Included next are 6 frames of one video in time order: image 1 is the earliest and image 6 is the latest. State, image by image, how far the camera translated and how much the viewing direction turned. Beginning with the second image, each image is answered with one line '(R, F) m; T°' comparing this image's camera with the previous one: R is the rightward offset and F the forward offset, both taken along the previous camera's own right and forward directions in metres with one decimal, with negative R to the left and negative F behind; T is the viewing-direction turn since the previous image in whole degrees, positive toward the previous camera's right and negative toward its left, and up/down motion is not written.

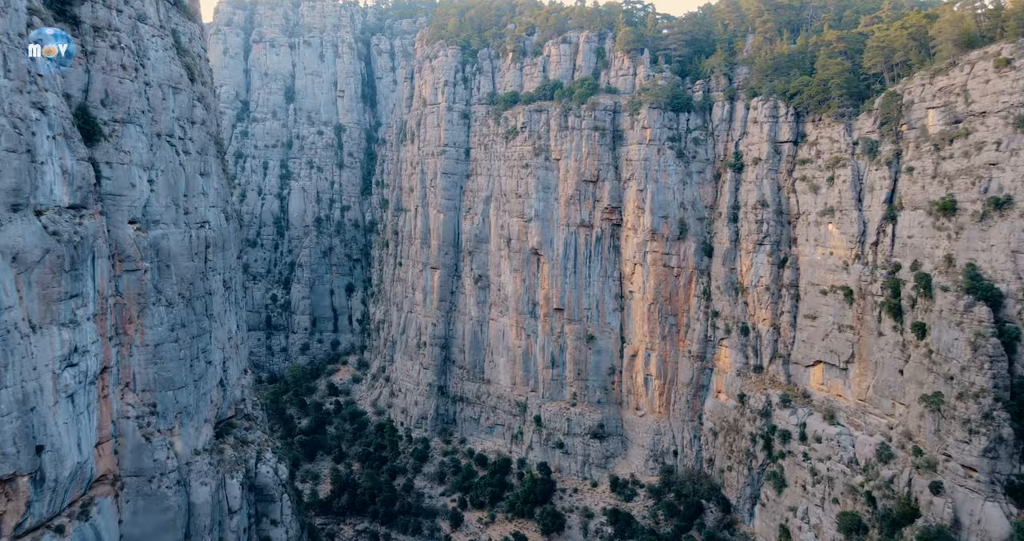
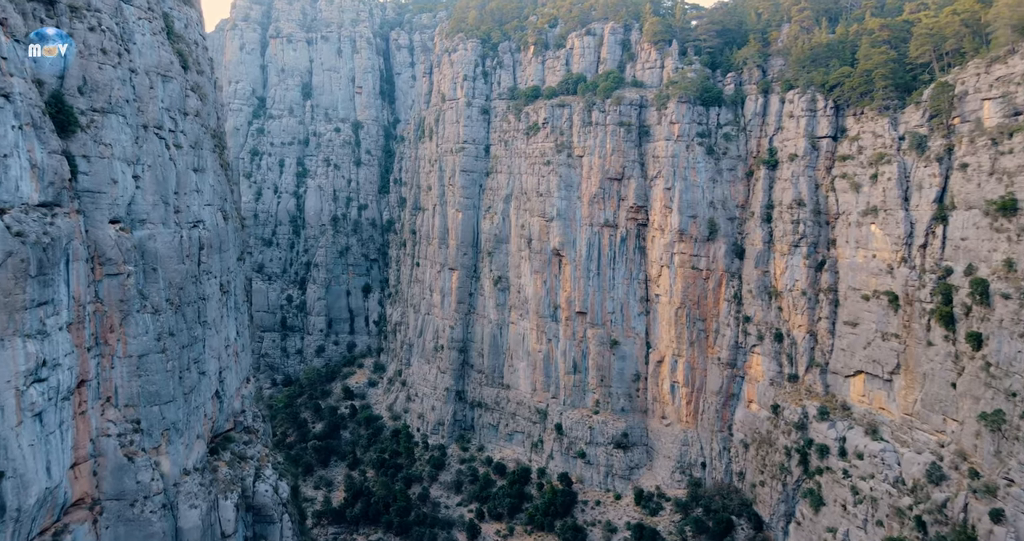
(+0.1, +1.6) m; -2°
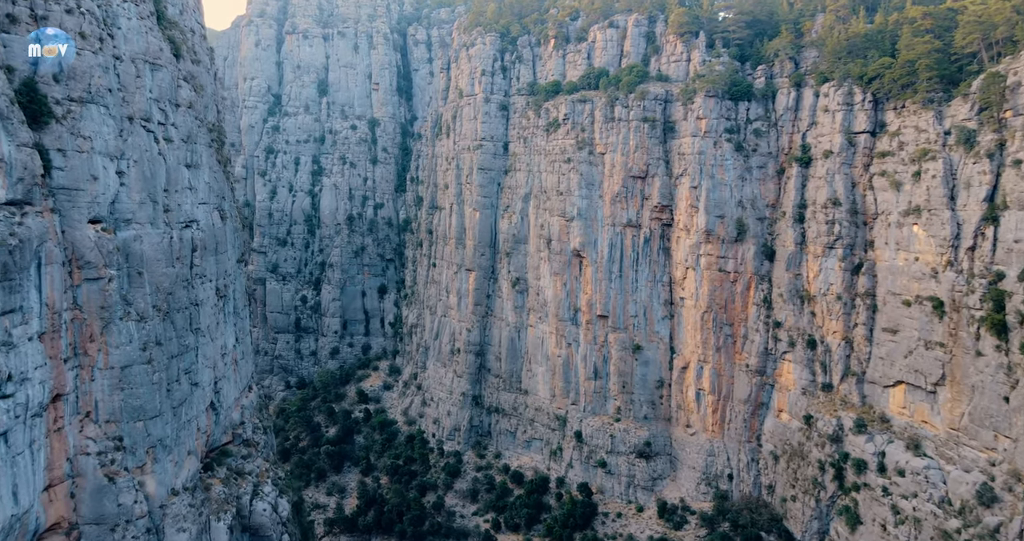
(+0.1, +1.4) m; -2°
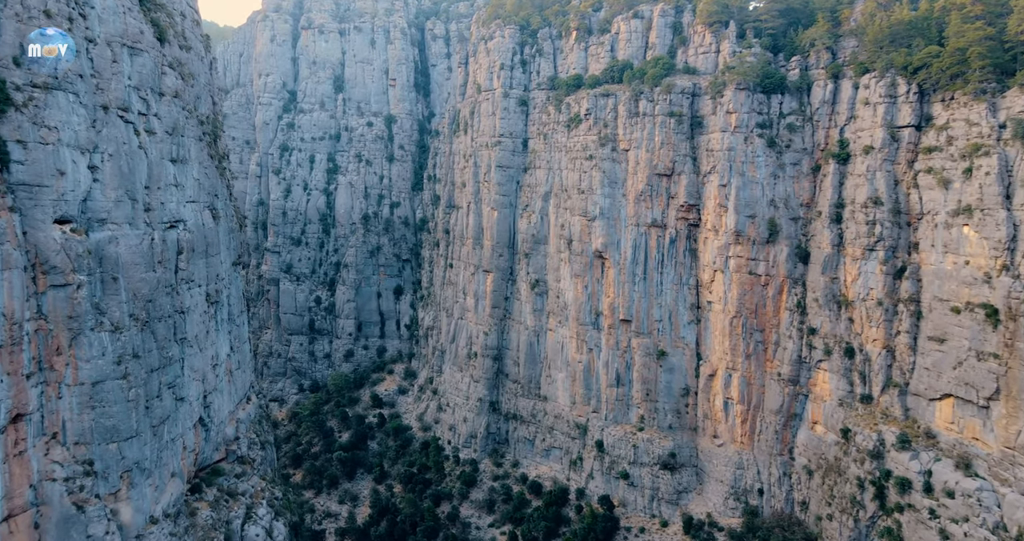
(+0.1, +1.5) m; -2°
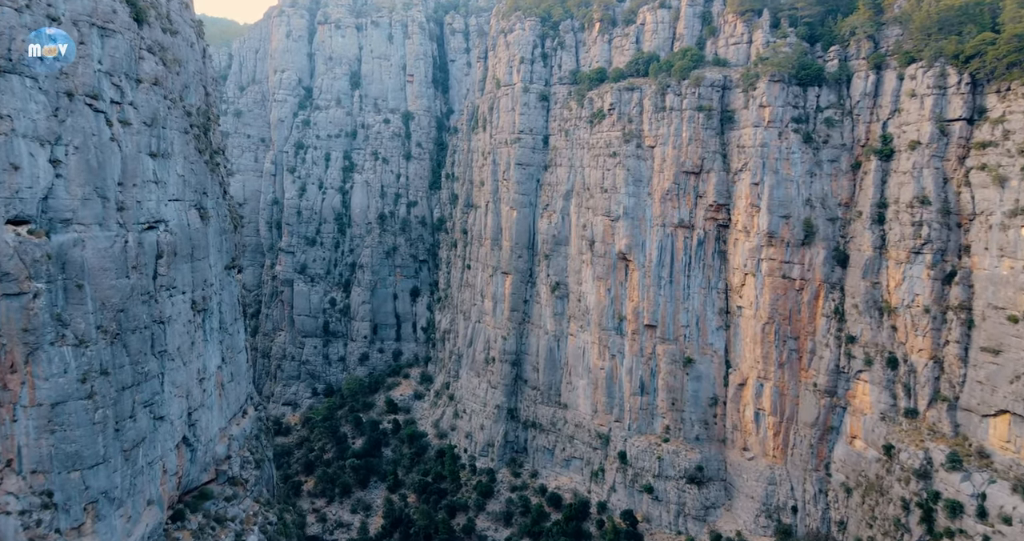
(+0.1, +1.5) m; -2°
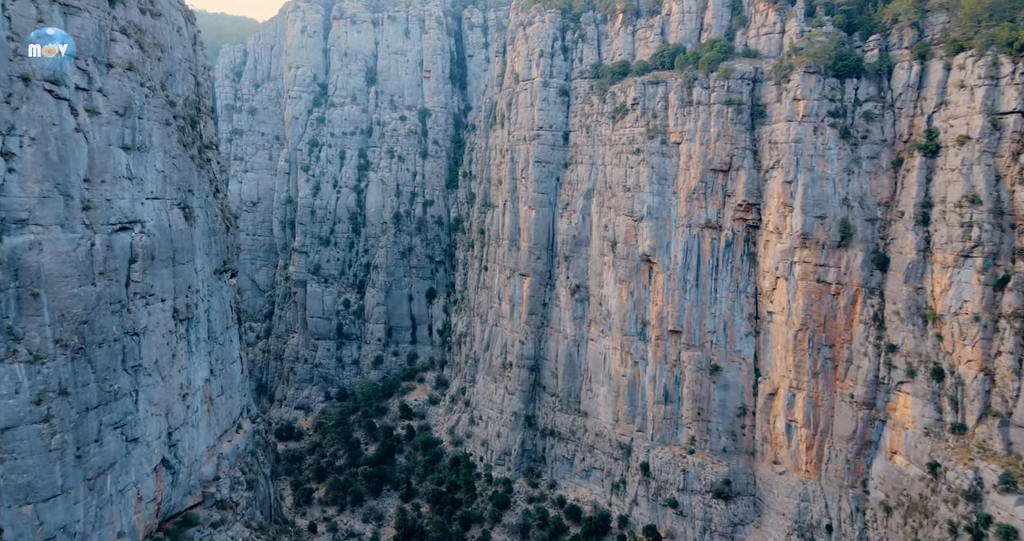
(+0.1, +1.4) m; -2°
